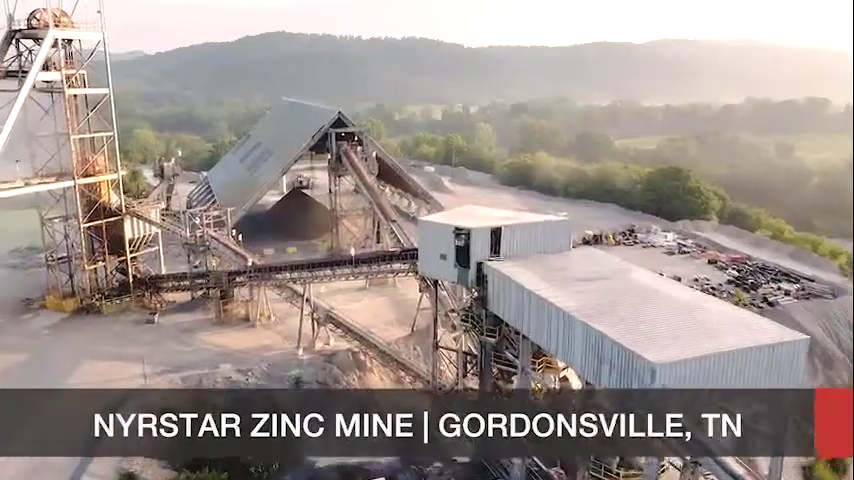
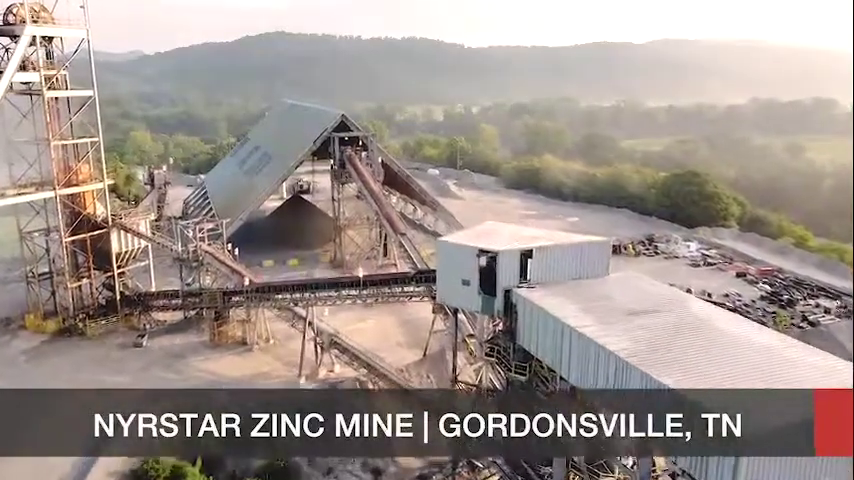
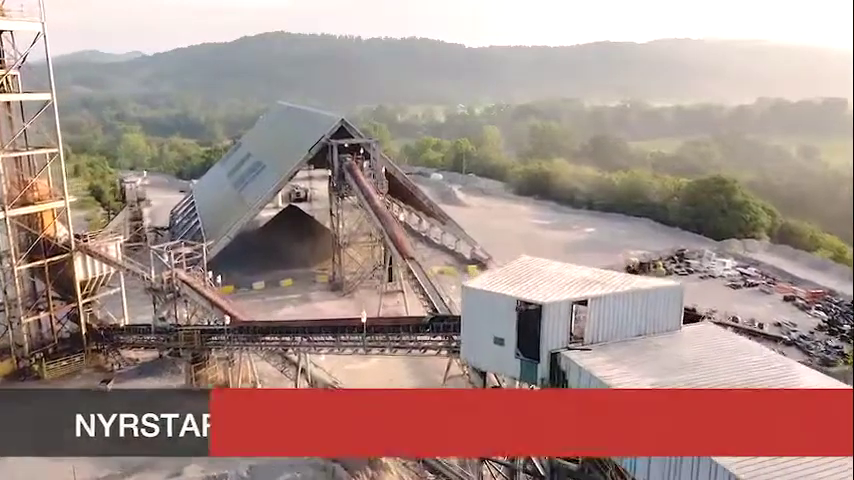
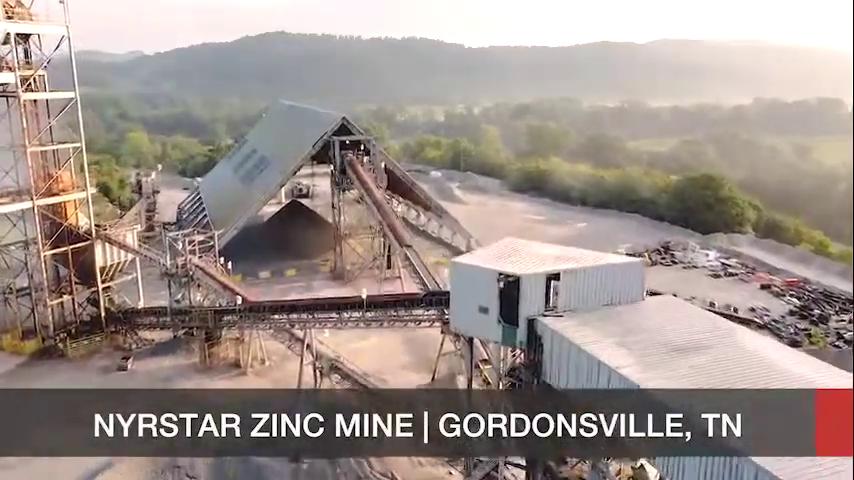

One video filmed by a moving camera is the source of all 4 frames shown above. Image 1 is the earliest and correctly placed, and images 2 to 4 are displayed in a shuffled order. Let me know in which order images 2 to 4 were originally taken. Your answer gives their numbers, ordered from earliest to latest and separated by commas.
2, 4, 3
